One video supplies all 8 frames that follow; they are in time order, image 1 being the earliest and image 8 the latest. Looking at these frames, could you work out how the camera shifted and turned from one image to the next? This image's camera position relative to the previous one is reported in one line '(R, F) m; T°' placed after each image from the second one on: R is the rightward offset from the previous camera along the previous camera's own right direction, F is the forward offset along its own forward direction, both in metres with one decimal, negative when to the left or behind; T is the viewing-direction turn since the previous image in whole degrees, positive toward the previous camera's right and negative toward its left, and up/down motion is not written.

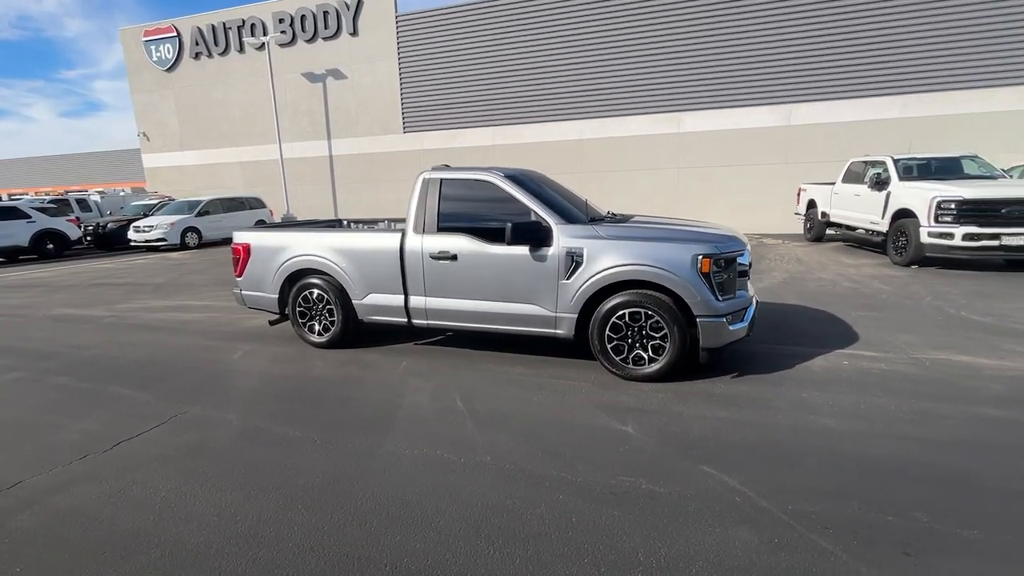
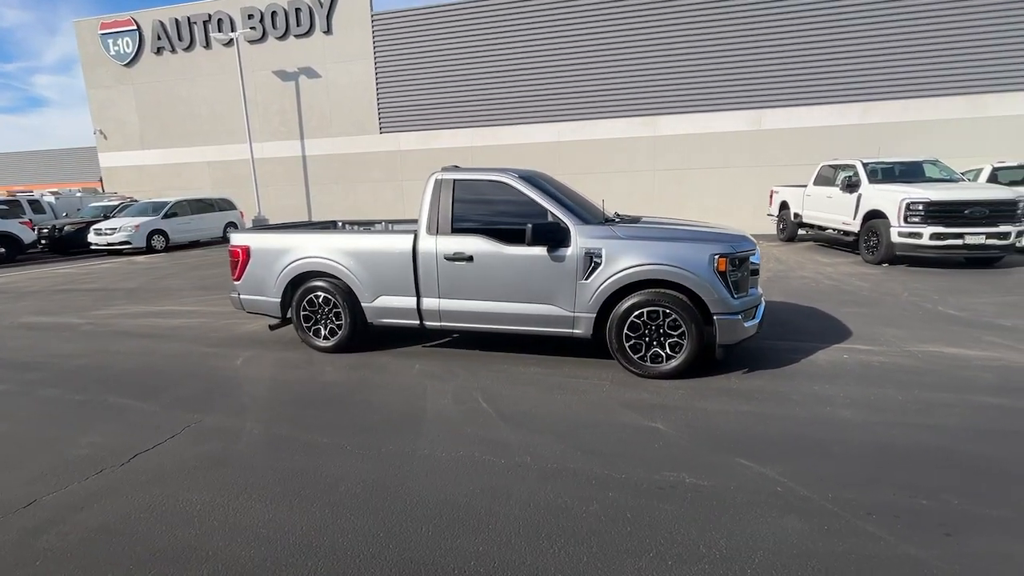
(-0.5, 0.0) m; +4°
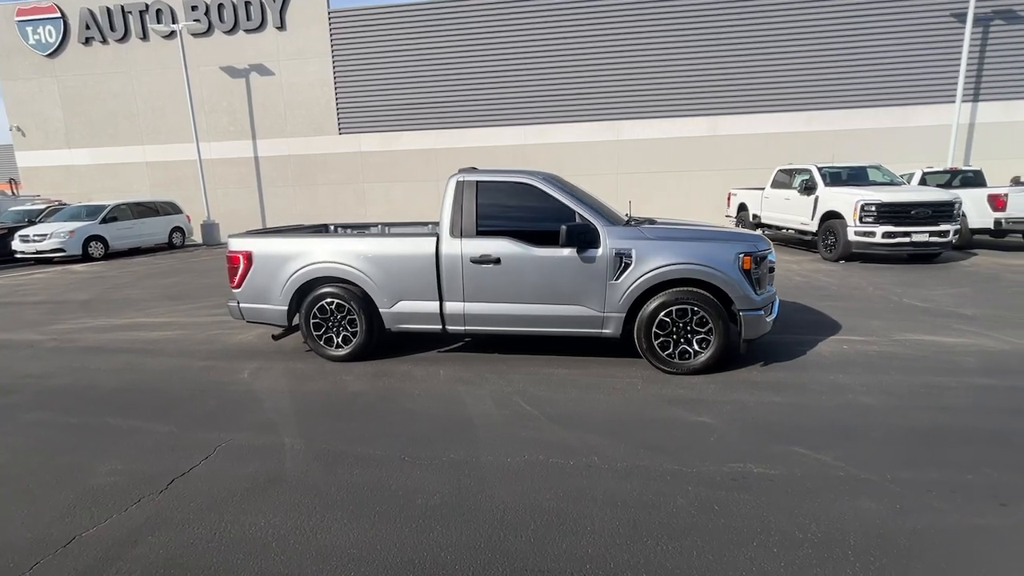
(-0.8, +0.1) m; +6°
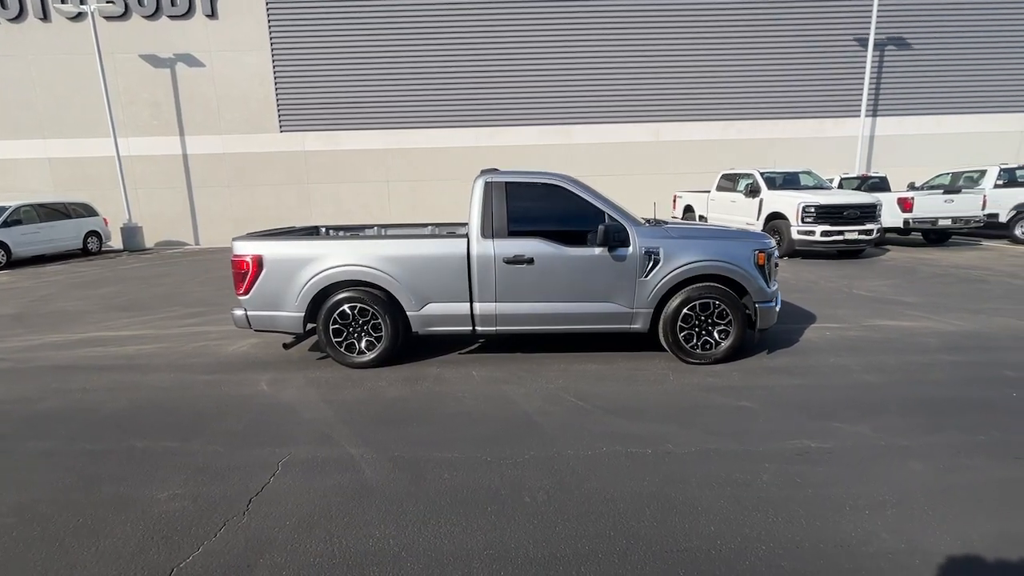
(-1.0, 0.0) m; +8°
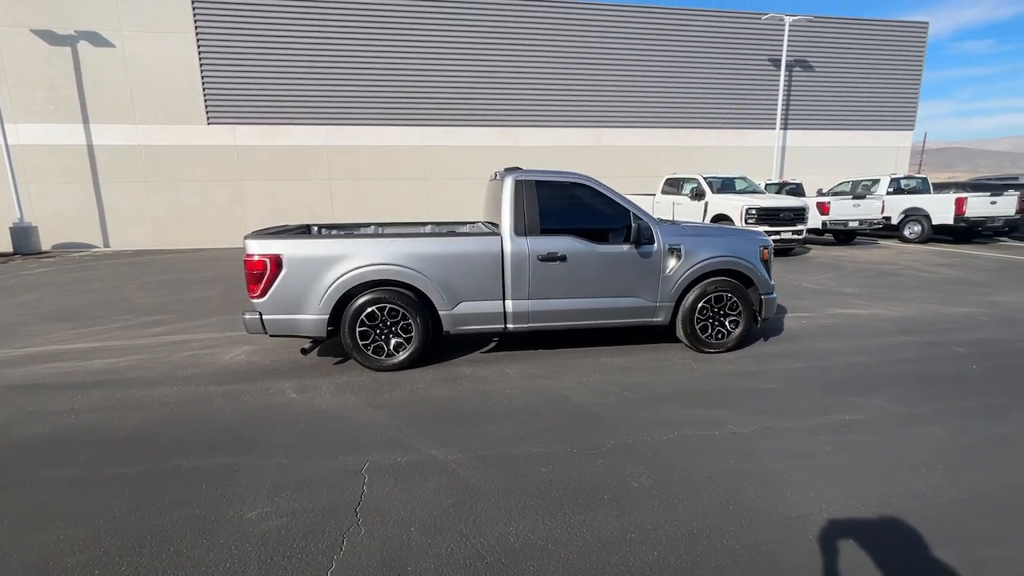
(-1.1, 0.0) m; +9°
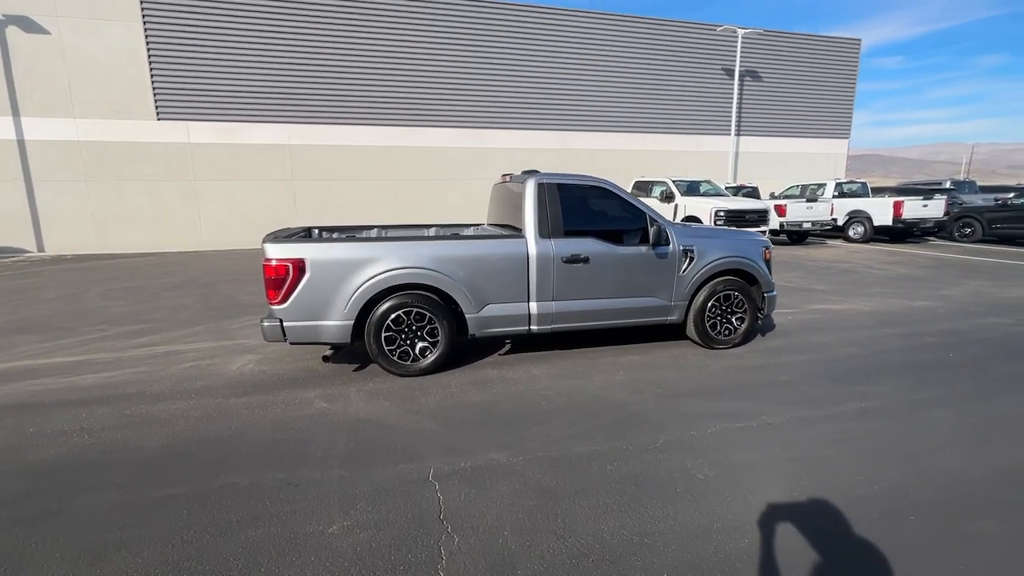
(-0.7, 0.0) m; +6°
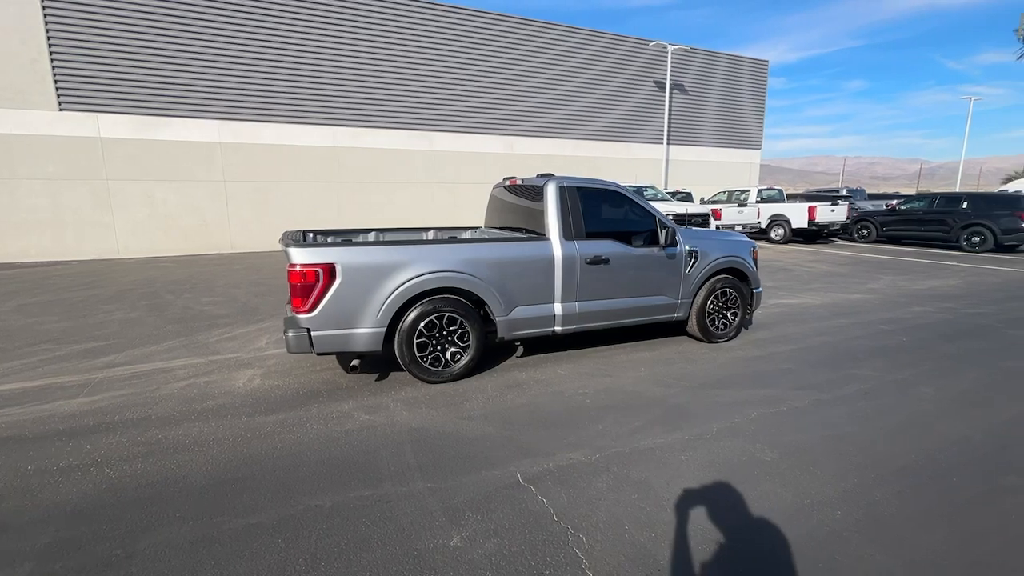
(-1.0, +0.1) m; +9°
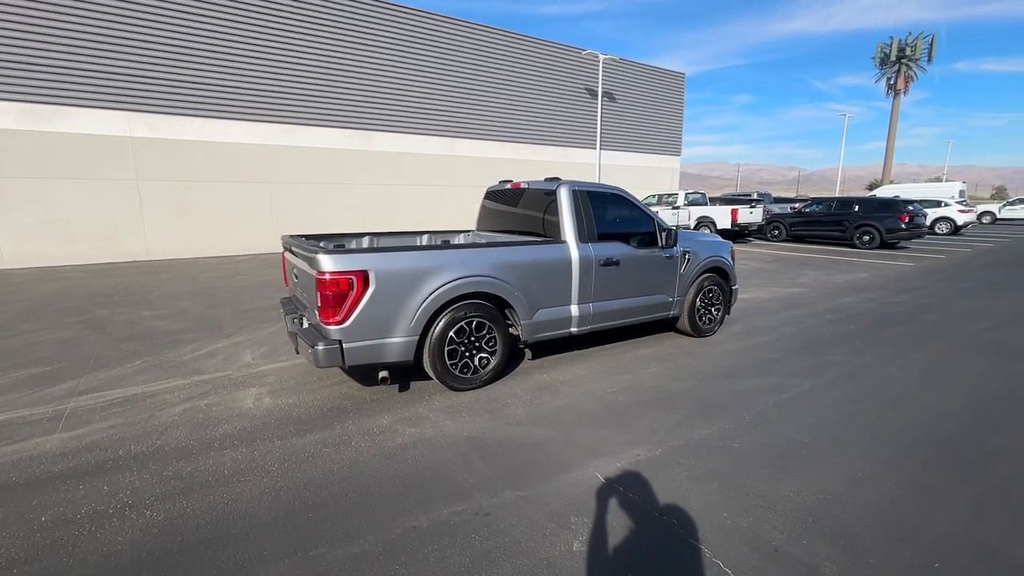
(-1.0, +0.1) m; +9°
